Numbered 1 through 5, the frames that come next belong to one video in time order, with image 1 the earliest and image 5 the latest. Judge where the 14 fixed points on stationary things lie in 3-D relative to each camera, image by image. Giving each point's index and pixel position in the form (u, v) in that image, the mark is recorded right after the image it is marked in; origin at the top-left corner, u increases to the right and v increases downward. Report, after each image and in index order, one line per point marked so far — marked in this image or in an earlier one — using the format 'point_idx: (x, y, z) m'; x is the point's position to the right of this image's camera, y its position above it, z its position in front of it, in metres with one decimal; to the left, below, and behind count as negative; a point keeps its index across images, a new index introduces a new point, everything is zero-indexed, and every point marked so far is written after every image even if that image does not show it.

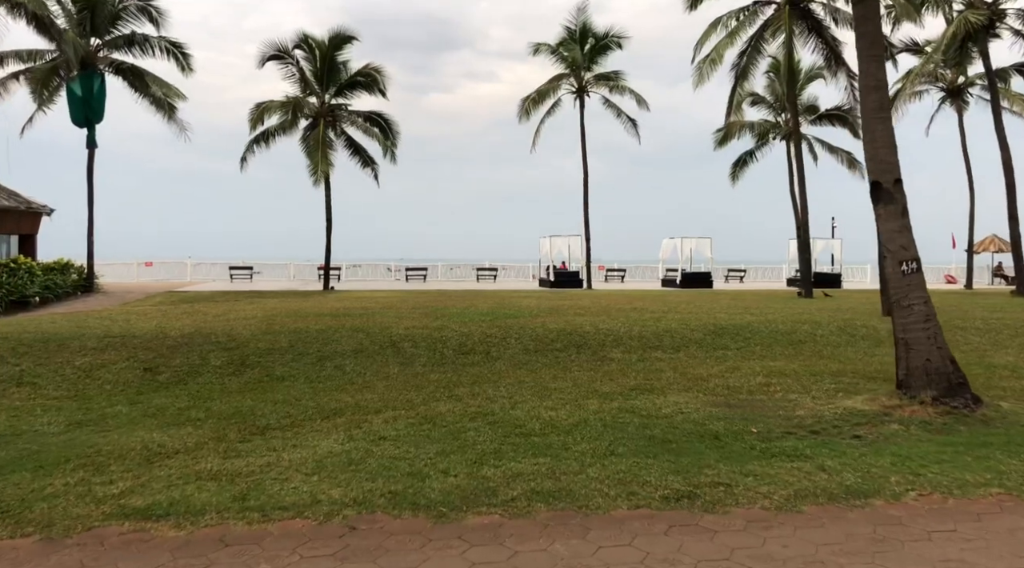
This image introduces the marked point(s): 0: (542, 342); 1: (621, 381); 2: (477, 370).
0: (+0.5, -0.9, +12.8) m
1: (+1.3, -1.2, +9.9) m
2: (-0.5, -1.2, +11.2) m
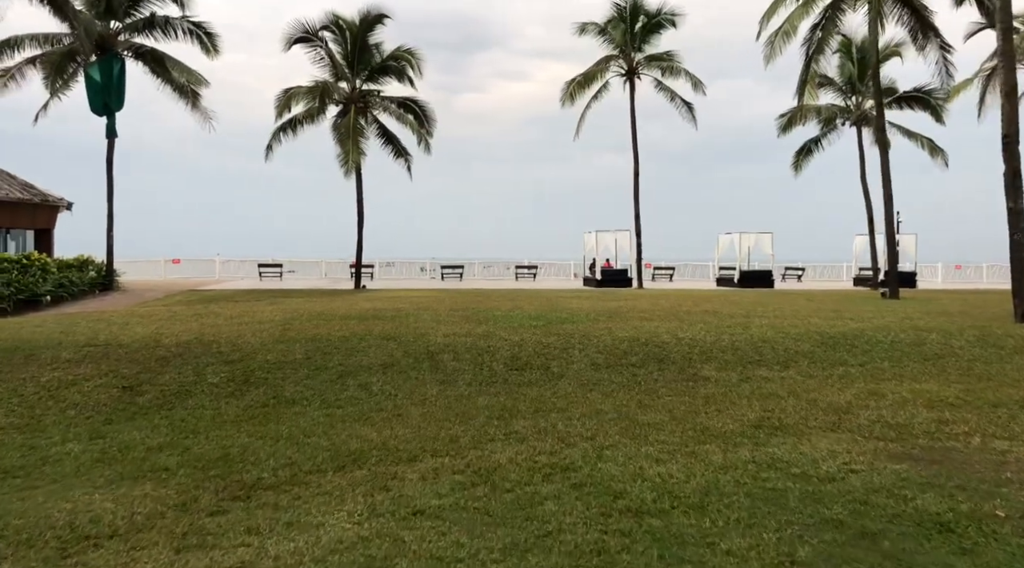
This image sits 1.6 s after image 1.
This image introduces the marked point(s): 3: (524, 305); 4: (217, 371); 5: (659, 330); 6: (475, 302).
0: (+1.3, -0.9, +10.4) m
1: (+2.0, -1.2, +7.5) m
2: (+0.3, -1.2, +8.8) m
3: (+0.2, -0.5, +18.9) m
4: (-3.5, -1.0, +9.6) m
5: (+2.3, -0.7, +12.5) m
6: (-0.9, -0.4, +19.5) m
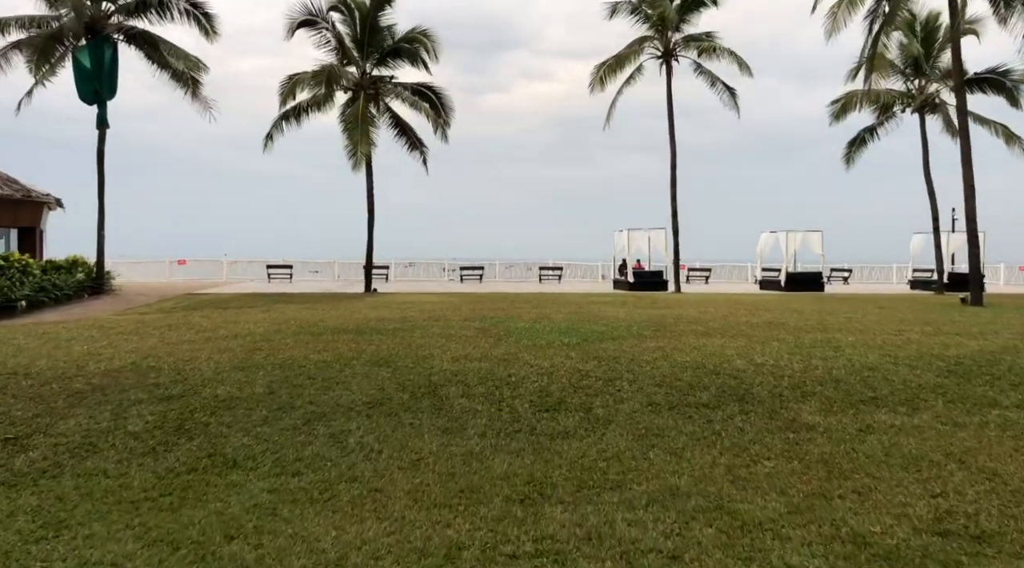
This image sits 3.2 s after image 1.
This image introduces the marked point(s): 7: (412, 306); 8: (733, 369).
0: (+1.6, -1.0, +7.8) m
1: (+2.2, -1.3, +4.8) m
2: (+0.5, -1.3, +6.2) m
3: (+0.8, -0.6, +16.3) m
4: (-3.2, -1.1, +7.1) m
5: (+2.6, -0.8, +9.9) m
6: (-0.4, -0.5, +17.0) m
7: (-2.3, -0.5, +18.5) m
8: (+2.4, -0.9, +8.7) m
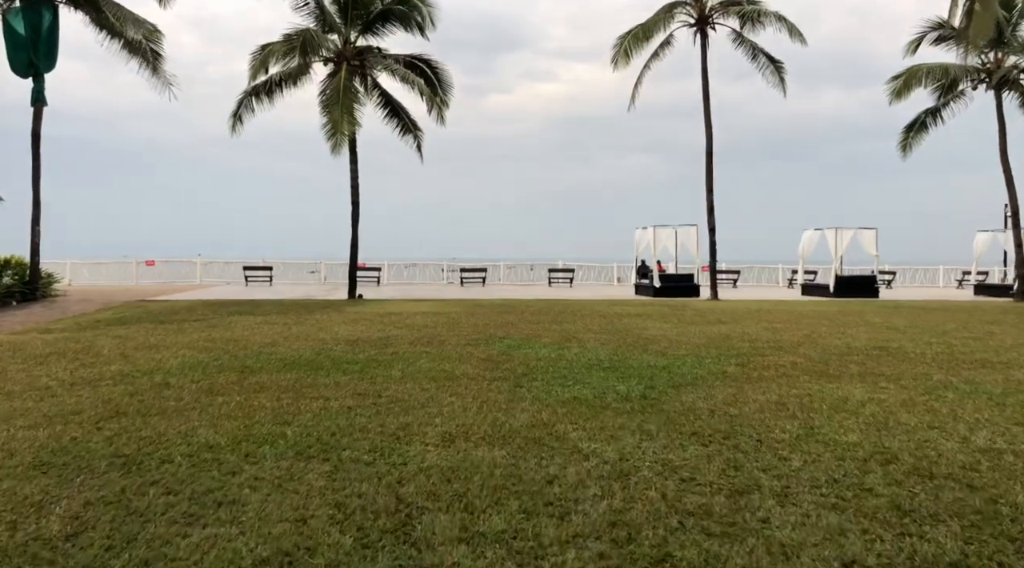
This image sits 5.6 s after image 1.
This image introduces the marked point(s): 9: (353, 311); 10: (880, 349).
0: (+1.8, -1.2, +3.9) m
1: (+2.4, -1.5, +0.9) m
2: (+0.8, -1.4, +2.3) m
3: (+1.0, -0.7, +12.4) m
4: (-3.0, -1.3, +3.2) m
5: (+2.8, -1.0, +6.0) m
6: (-0.1, -0.7, +13.1) m
7: (-2.0, -0.6, +14.6) m
8: (+2.6, -1.1, +4.8) m
9: (-3.4, -0.6, +17.1) m
10: (+4.8, -0.8, +10.4) m
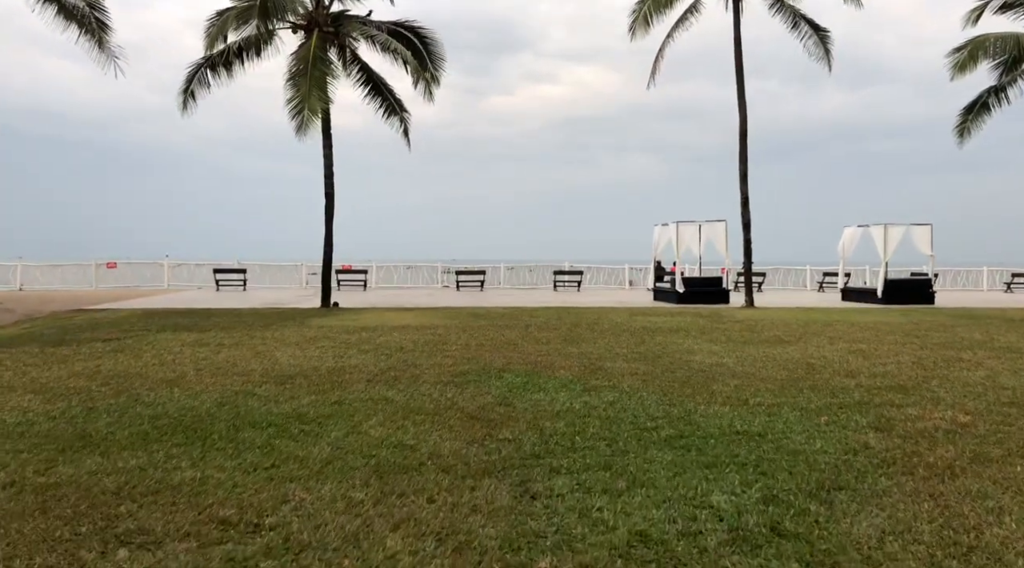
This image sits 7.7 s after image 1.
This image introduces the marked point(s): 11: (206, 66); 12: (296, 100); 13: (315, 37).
0: (+1.8, -1.3, +0.5) m
1: (+2.5, -1.5, -2.4) m
2: (+0.8, -1.5, -1.1) m
3: (+1.0, -0.9, +9.0) m
4: (-3.0, -1.4, -0.2) m
5: (+2.9, -1.1, +2.6) m
6: (-0.1, -0.8, +9.7) m
7: (-2.0, -0.8, +11.2) m
8: (+2.6, -1.2, +1.4) m
9: (-3.3, -0.7, +13.7) m
10: (+4.8, -0.9, +7.0) m
11: (-7.3, +5.2, +19.2) m
12: (-4.8, +4.1, +18.1) m
13: (-4.6, +5.7, +18.7) m
